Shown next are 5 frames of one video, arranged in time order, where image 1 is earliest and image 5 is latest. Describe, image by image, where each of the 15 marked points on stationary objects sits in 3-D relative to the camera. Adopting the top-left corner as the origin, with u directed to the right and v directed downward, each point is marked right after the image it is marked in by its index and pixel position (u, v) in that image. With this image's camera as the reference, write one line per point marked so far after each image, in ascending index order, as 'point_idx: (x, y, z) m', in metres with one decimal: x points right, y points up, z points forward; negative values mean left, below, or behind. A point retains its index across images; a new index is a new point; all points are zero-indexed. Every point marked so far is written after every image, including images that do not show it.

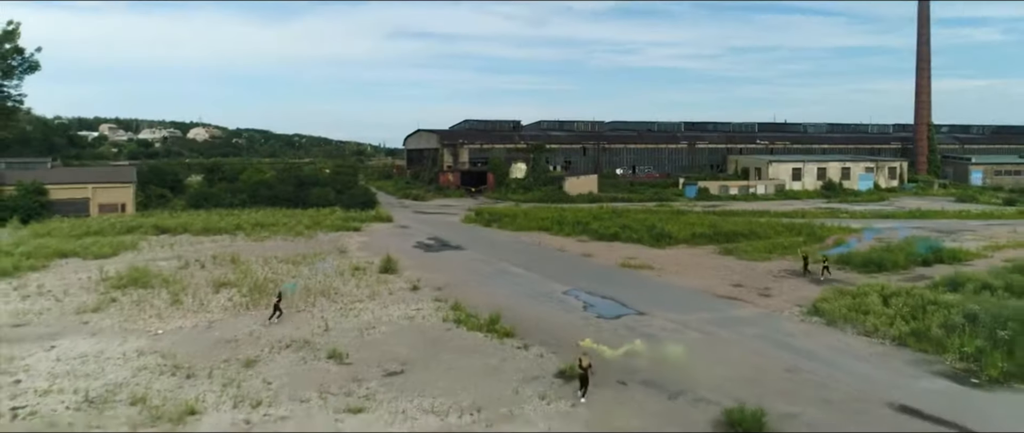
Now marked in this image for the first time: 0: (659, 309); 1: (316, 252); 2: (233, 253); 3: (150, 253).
0: (+2.7, -1.7, +13.1) m
1: (-5.3, -1.0, +19.5) m
2: (-7.4, -1.0, +19.1) m
3: (-9.6, -1.0, +19.3) m
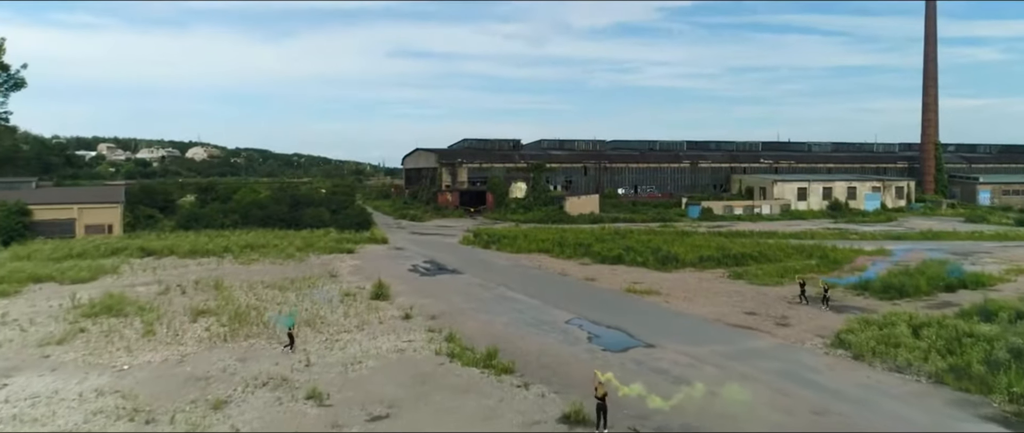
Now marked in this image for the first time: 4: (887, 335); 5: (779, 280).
0: (+2.7, -2.1, +12.1) m
1: (-5.3, -1.5, +18.5) m
2: (-7.4, -1.5, +18.2) m
3: (-9.7, -1.6, +18.3) m
4: (+5.9, -1.9, +11.4) m
5: (+6.6, -1.6, +18.0) m
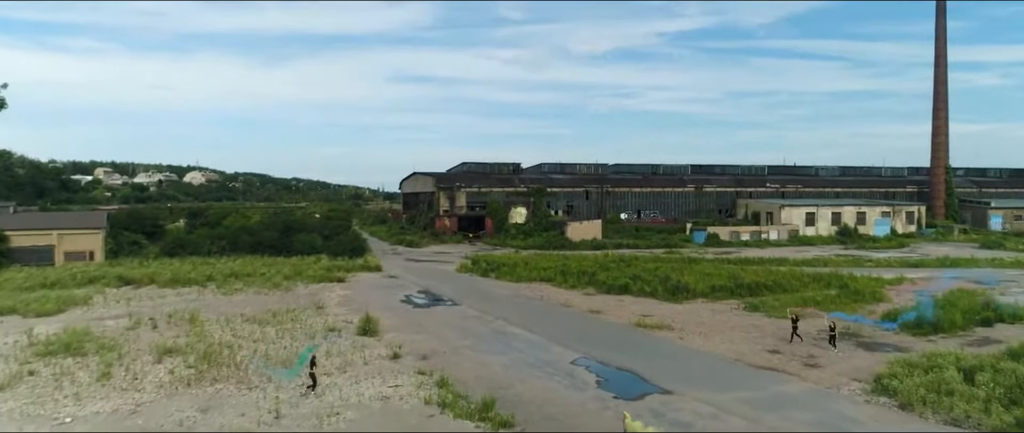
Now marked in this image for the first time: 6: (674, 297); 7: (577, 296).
0: (+2.6, -2.5, +10.8) m
1: (-5.3, -2.2, +17.2) m
2: (-7.4, -2.2, +16.9) m
3: (-9.7, -2.2, +17.0) m
4: (+5.9, -2.3, +10.1) m
5: (+6.6, -2.2, +16.7) m
6: (+4.3, -2.1, +19.1) m
7: (+1.7, -2.2, +19.4) m
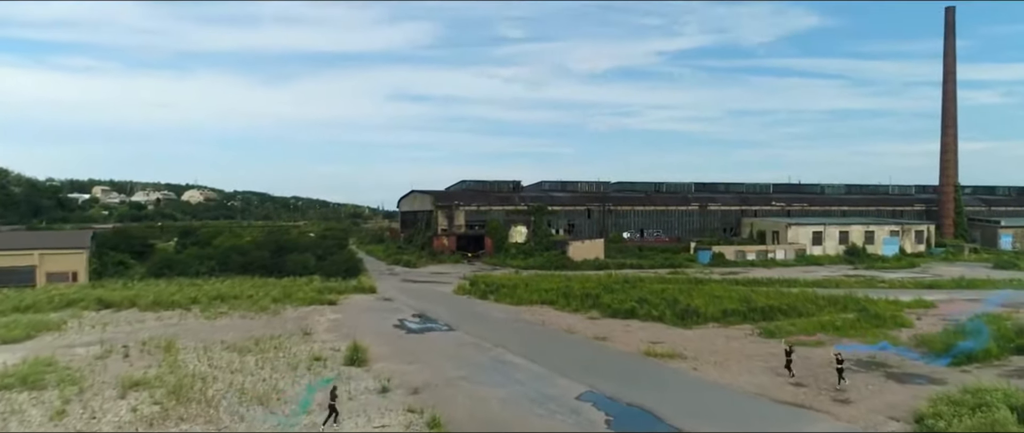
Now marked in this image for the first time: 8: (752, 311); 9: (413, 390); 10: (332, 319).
0: (+2.6, -2.8, +9.7) m
1: (-5.3, -2.6, +16.1) m
2: (-7.5, -2.6, +15.8) m
3: (-9.7, -2.6, +15.9) m
4: (+5.9, -2.6, +9.0) m
5: (+6.6, -2.7, +15.6) m
6: (+4.3, -2.6, +18.0) m
7: (+1.7, -2.7, +18.4) m
8: (+6.2, -2.4, +18.6) m
9: (-1.6, -2.7, +11.4) m
10: (-4.6, -2.6, +18.6) m
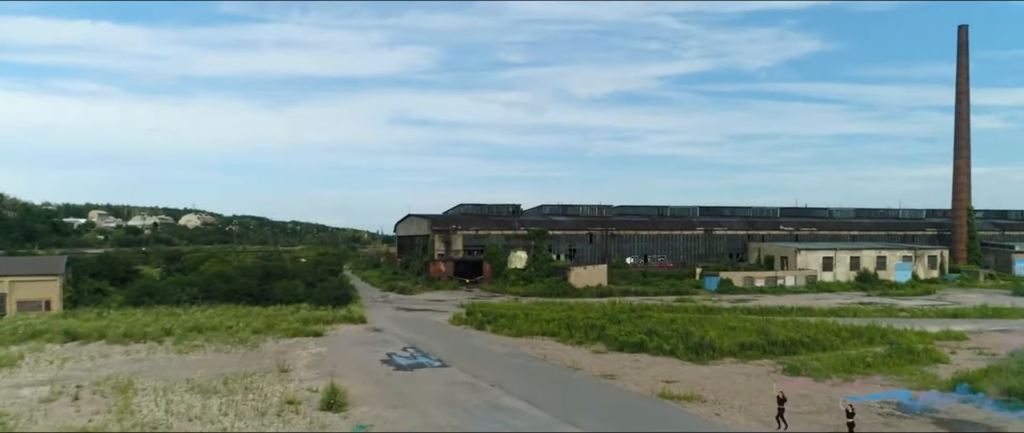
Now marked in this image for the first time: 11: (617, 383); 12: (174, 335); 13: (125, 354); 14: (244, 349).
0: (+2.6, -3.1, +8.2) m
1: (-5.4, -3.1, +14.6) m
2: (-7.5, -3.1, +14.3) m
3: (-9.7, -3.1, +14.4) m
4: (+5.9, -2.8, +7.5) m
5: (+6.6, -3.2, +14.1) m
6: (+4.2, -3.2, +16.5) m
7: (+1.7, -3.2, +16.8) m
8: (+6.2, -3.0, +17.1) m
9: (-1.6, -3.1, +9.9) m
10: (-4.7, -3.2, +17.1) m
11: (+2.0, -3.2, +13.8) m
12: (-9.2, -3.2, +19.6) m
13: (-9.1, -3.2, +17.1) m
14: (-6.6, -3.2, +17.7) m
